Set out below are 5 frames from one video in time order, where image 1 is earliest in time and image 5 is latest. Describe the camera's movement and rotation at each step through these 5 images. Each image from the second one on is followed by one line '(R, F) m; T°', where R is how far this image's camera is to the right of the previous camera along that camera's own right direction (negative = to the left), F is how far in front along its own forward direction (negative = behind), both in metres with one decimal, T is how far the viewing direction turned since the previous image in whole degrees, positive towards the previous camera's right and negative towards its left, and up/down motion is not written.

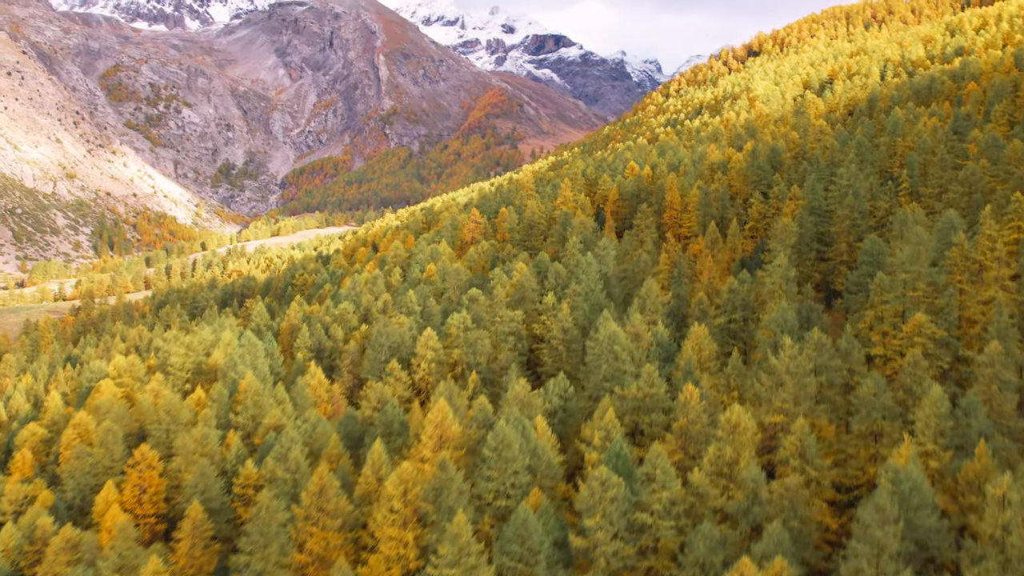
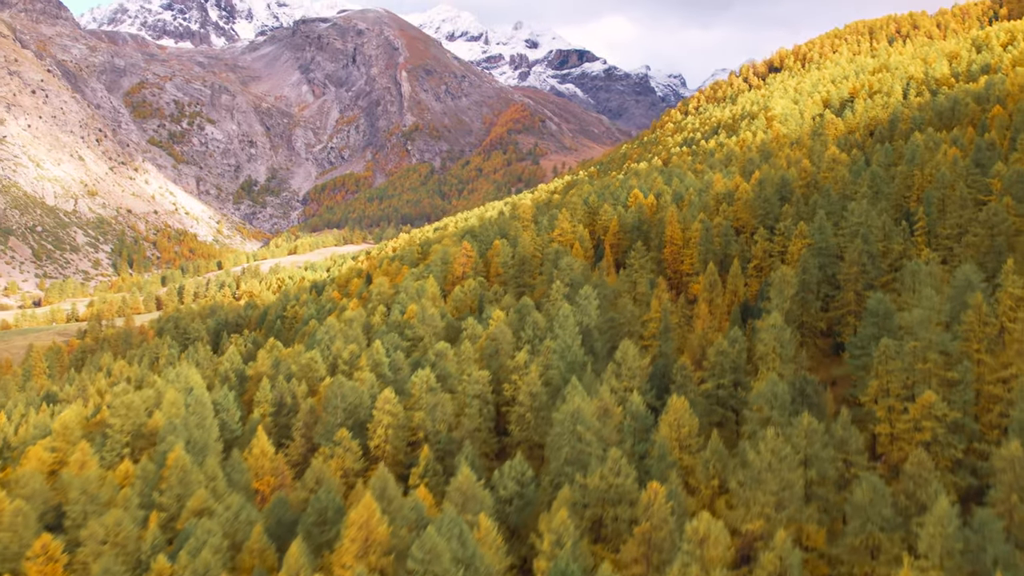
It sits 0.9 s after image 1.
(+2.9, +5.4) m; -1°
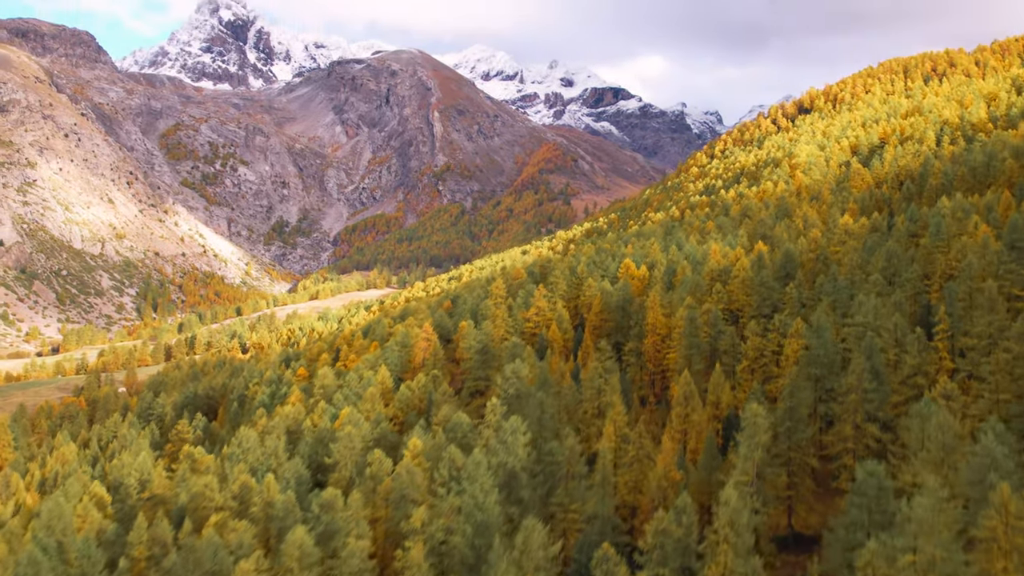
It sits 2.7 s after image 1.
(+5.8, +10.9) m; -2°
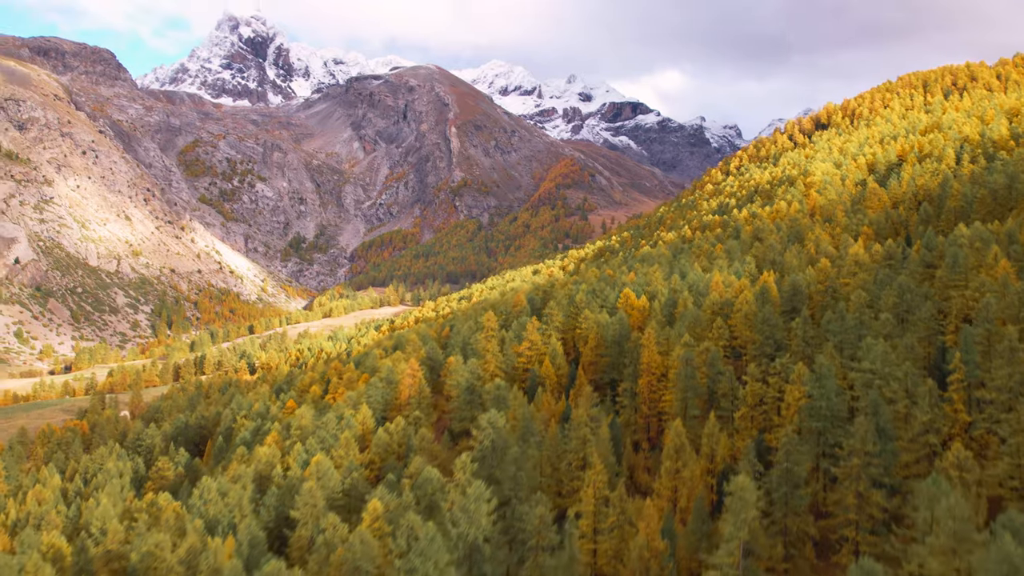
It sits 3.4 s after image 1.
(+2.3, +4.3) m; -1°
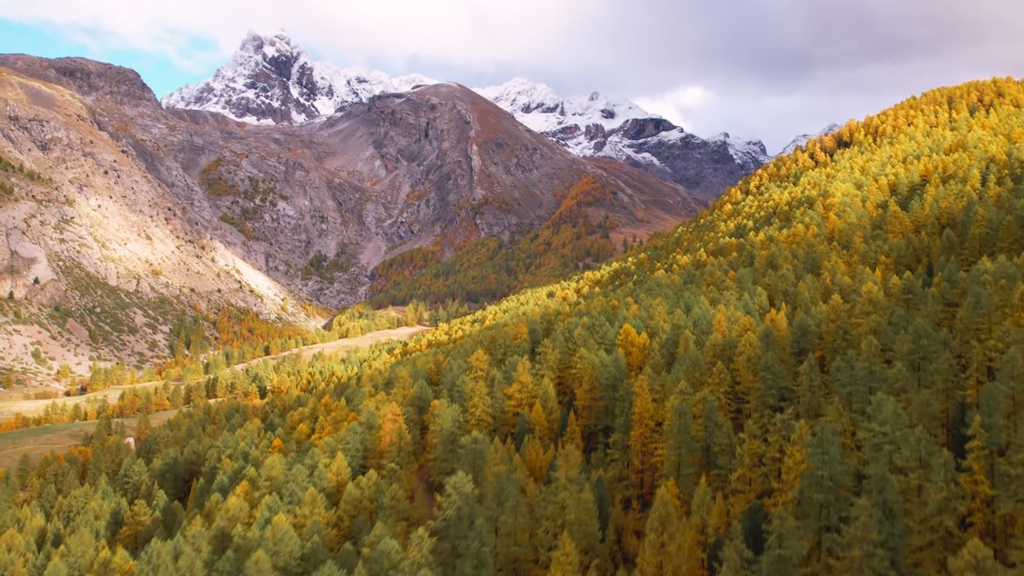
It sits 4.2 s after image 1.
(+2.6, +4.9) m; -1°
